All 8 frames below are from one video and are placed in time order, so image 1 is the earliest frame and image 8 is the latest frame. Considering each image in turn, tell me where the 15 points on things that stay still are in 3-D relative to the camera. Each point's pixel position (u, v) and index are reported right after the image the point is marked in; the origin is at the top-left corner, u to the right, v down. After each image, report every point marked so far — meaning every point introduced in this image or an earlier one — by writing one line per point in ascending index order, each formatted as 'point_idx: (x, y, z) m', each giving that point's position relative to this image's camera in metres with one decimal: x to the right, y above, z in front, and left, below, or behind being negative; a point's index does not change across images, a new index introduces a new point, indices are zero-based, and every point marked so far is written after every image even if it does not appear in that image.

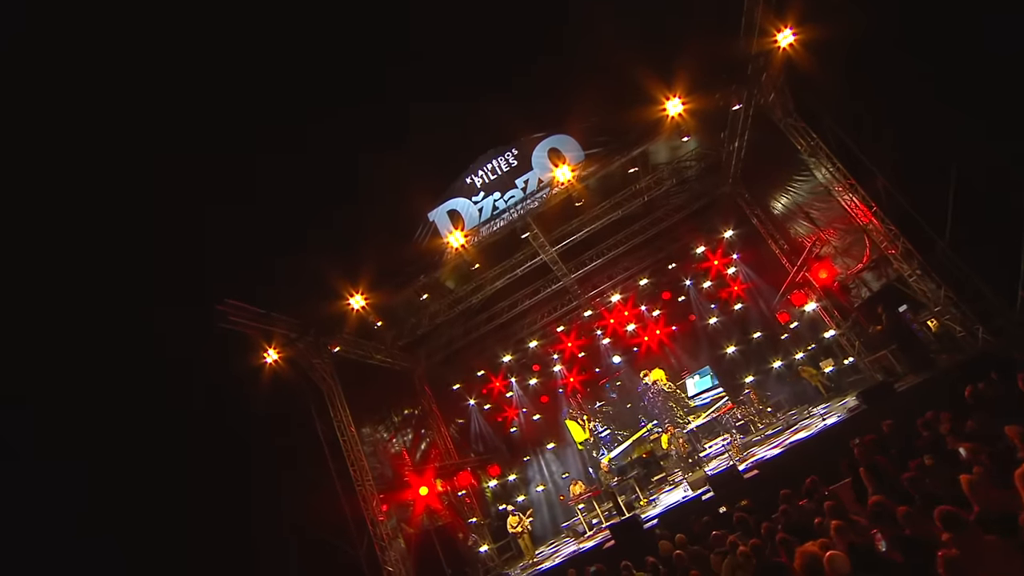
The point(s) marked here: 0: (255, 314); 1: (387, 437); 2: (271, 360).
0: (-5.8, -0.6, +12.5) m
1: (-3.6, -4.4, +16.3) m
2: (-5.8, -1.7, +13.1) m
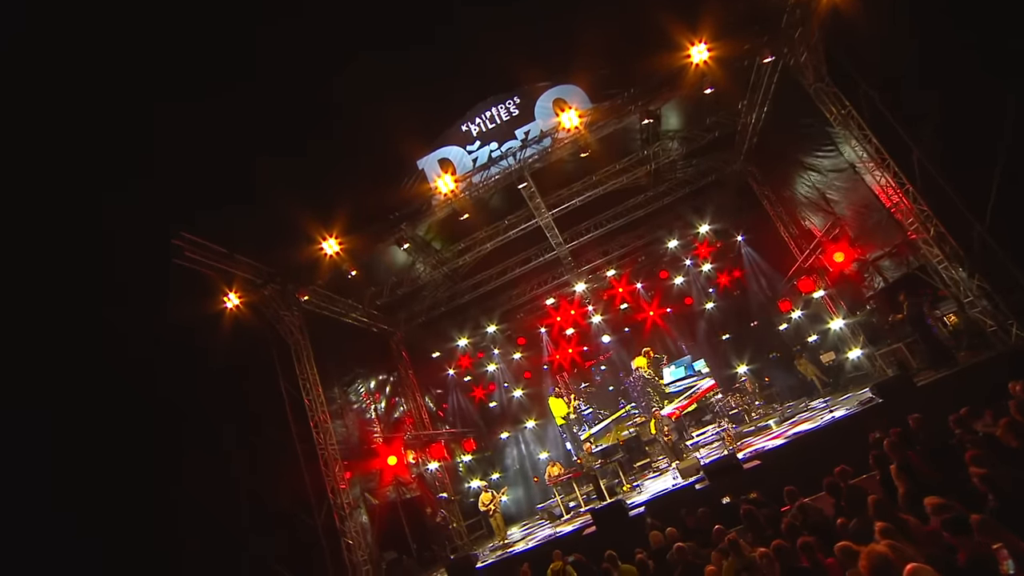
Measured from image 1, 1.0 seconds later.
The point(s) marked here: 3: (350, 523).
0: (-6.0, +0.7, +11.3) m
1: (-4.2, -3.1, +15.2) m
2: (-6.1, -0.4, +11.9) m
3: (-3.5, -5.2, +11.9) m
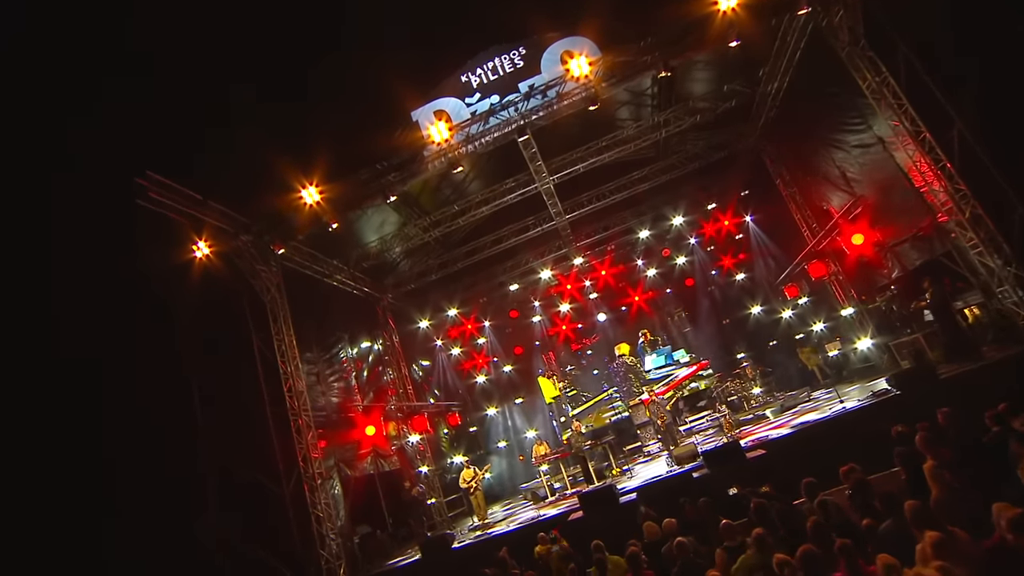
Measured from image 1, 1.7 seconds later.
0: (-6.0, +1.7, +10.3) m
1: (-4.5, -2.1, +14.4) m
2: (-6.2, +0.7, +10.9) m
3: (-3.9, -4.3, +11.2) m
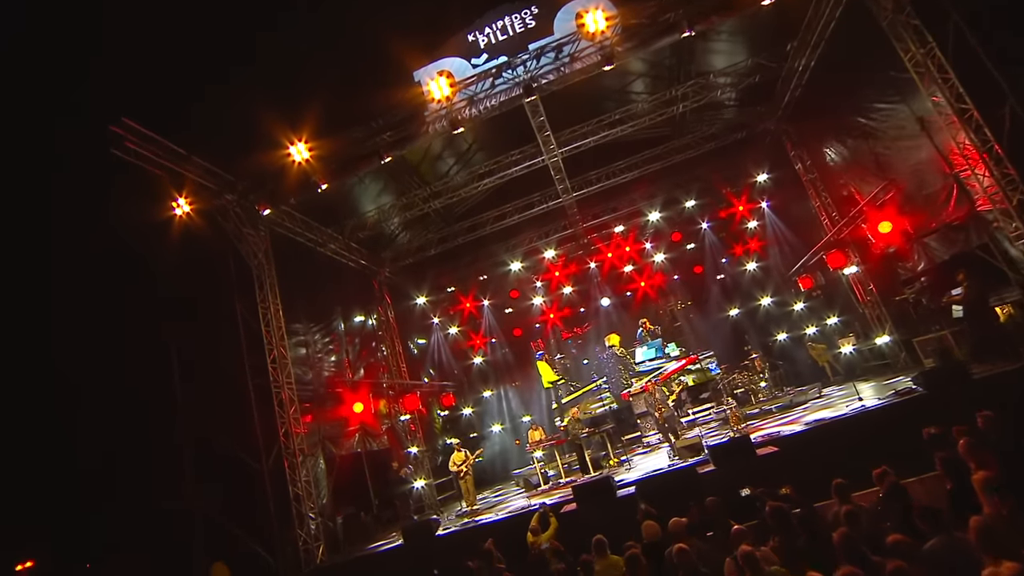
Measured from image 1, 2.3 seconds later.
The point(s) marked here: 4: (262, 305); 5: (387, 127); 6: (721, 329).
0: (-6.0, +2.4, +9.5) m
1: (-4.6, -1.3, +13.8) m
2: (-6.1, +1.4, +10.2) m
3: (-4.1, -3.6, +10.6) m
4: (-5.2, -0.4, +11.5) m
5: (-2.5, +3.2, +11.1) m
6: (+7.3, -1.5, +19.2) m
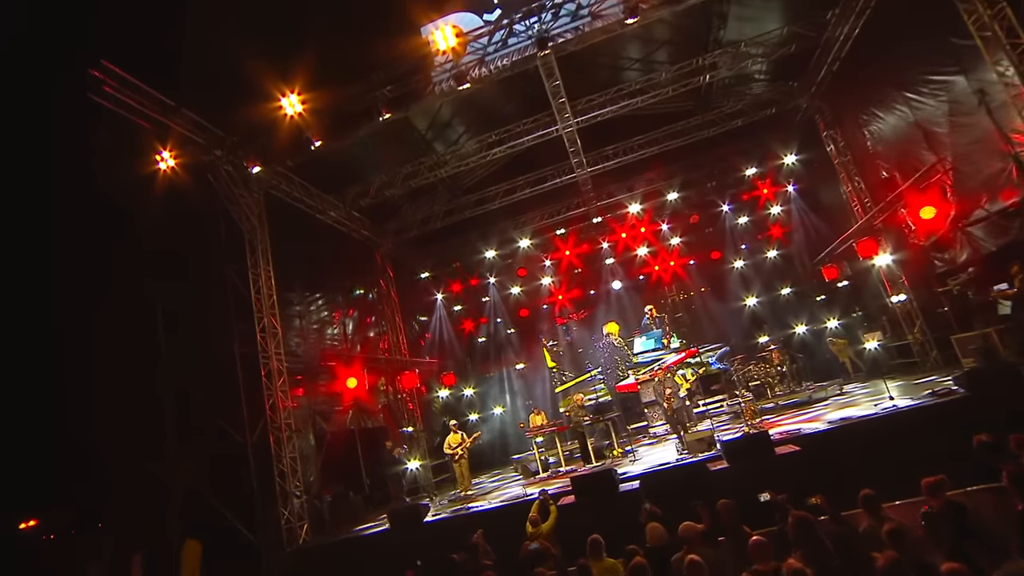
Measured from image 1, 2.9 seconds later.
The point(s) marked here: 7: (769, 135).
0: (-5.8, +3.0, +8.9) m
1: (-4.5, -0.6, +13.1) m
2: (-6.0, +2.1, +9.6) m
3: (-4.1, -3.0, +10.0) m
4: (-5.1, +0.3, +10.9) m
5: (-2.3, +3.8, +10.3) m
6: (+7.5, -1.0, +18.3) m
7: (+7.1, +4.2, +15.2) m
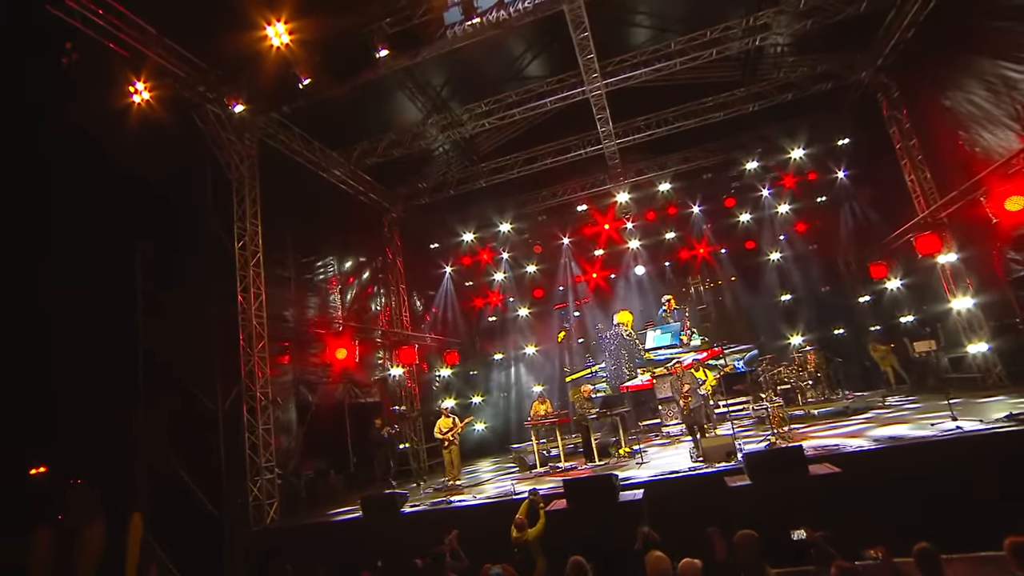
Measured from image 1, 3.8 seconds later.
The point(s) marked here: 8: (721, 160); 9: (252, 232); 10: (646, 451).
0: (-5.6, +3.8, +7.9) m
1: (-4.3, +0.3, +12.2) m
2: (-5.8, +2.9, +8.7) m
3: (-4.2, -2.2, +9.2) m
4: (-5.0, +1.1, +10.0) m
5: (-2.0, +4.4, +9.2) m
6: (+7.9, -0.9, +16.9) m
7: (+7.6, +4.3, +13.6) m
8: (+5.7, +3.5, +14.9) m
9: (-4.7, +1.1, +10.0) m
10: (+2.6, -3.1, +10.5) m
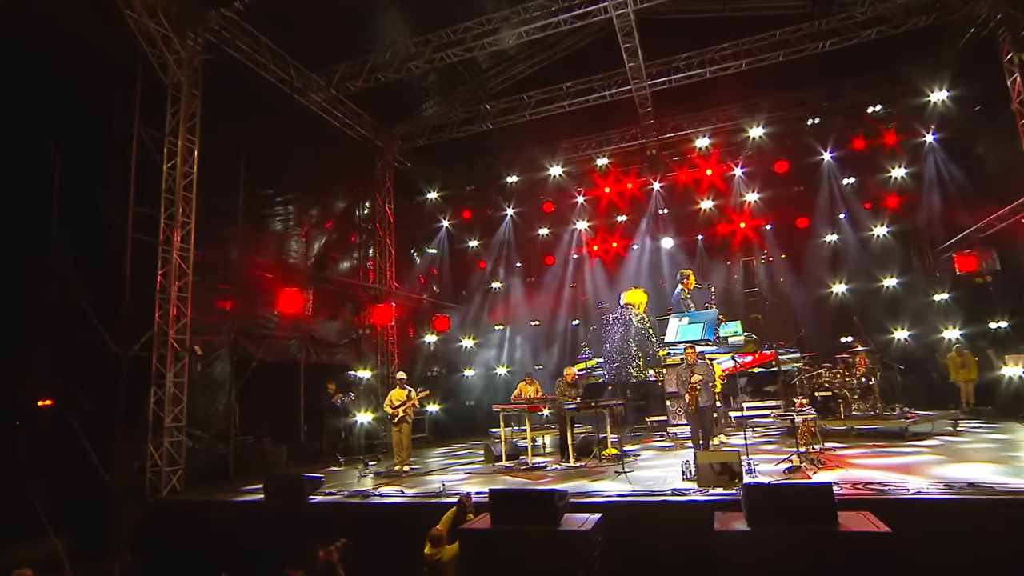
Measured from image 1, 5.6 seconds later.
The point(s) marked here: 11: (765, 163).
0: (-5.8, +4.9, +6.2) m
1: (-4.4, +1.4, +10.6) m
2: (-6.0, +4.1, +7.1) m
3: (-4.9, -1.2, +7.7) m
4: (-5.3, +2.3, +8.4) m
5: (-2.1, +5.2, +7.2) m
6: (+7.9, -0.6, +14.3) m
7: (+7.8, +4.5, +10.8) m
8: (+5.9, +3.9, +12.3) m
9: (-5.0, +2.2, +8.4) m
10: (+1.9, -2.6, +8.5) m
11: (+6.3, +3.0, +13.7) m
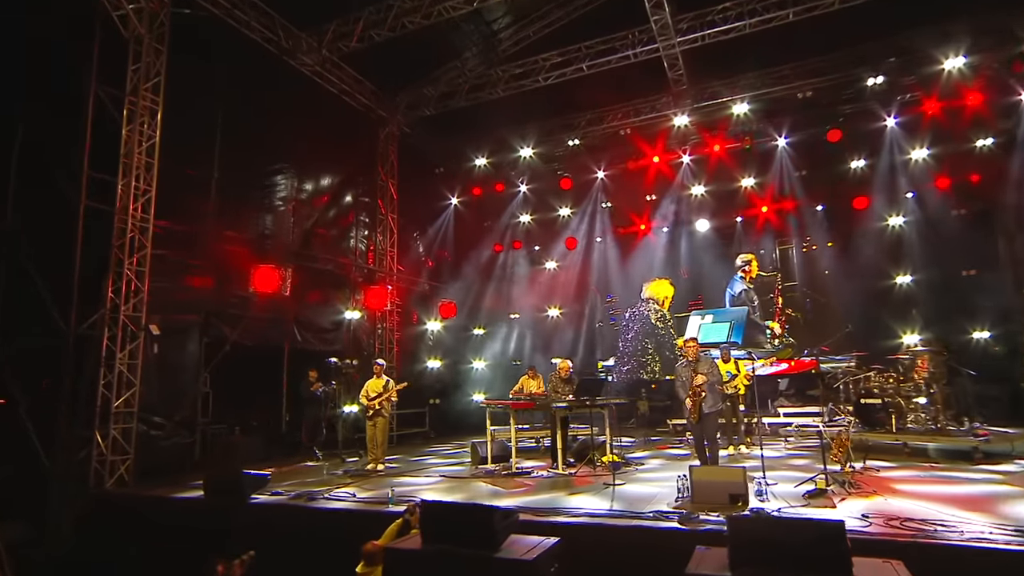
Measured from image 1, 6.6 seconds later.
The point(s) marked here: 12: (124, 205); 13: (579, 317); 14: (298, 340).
0: (-6.1, +5.3, +5.5) m
1: (-4.4, +1.8, +9.8) m
2: (-6.3, +4.4, +6.4) m
3: (-5.1, -0.8, +7.0) m
4: (-5.4, +2.7, +7.7) m
5: (-2.3, +5.5, +6.2) m
6: (+8.2, -0.3, +12.4) m
7: (+7.9, +4.7, +8.9) m
8: (+6.1, +4.1, +10.5) m
9: (-5.1, +2.5, +7.7) m
10: (+1.7, -2.3, +7.2) m
11: (+6.6, +3.3, +11.9) m
12: (-5.3, +1.2, +7.4) m
13: (+1.9, -1.2, +15.2) m
14: (-3.9, -1.0, +10.0) m
